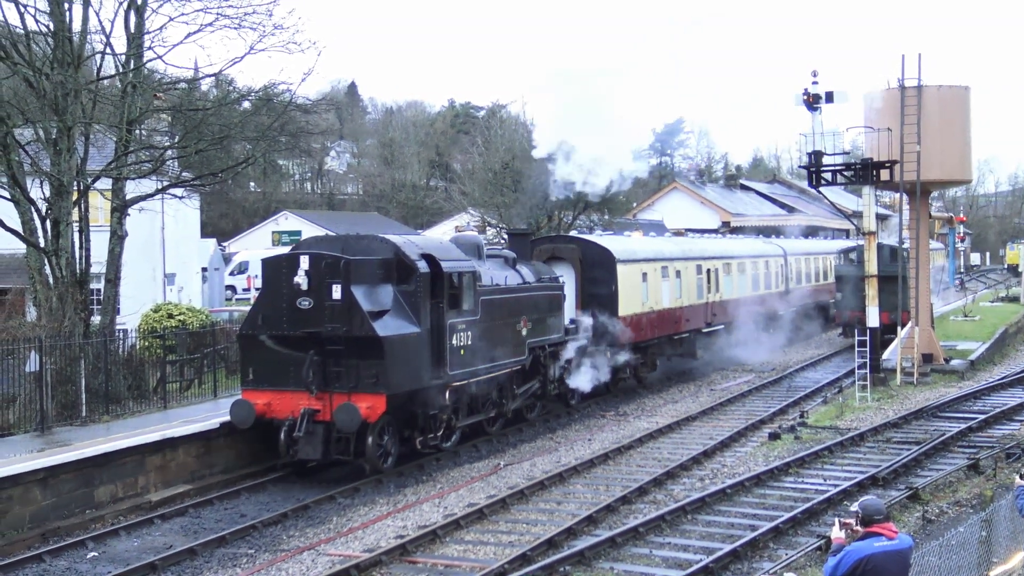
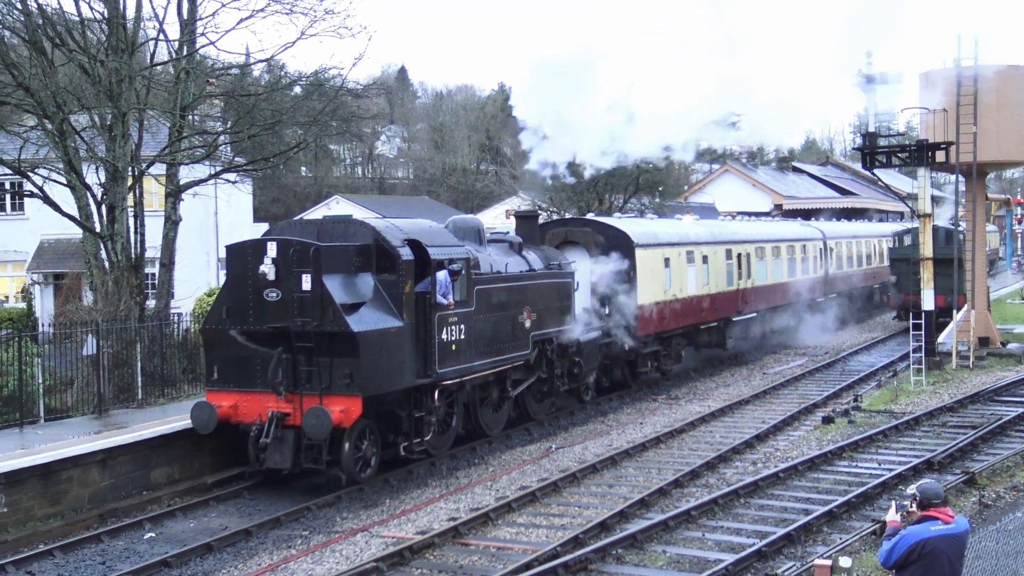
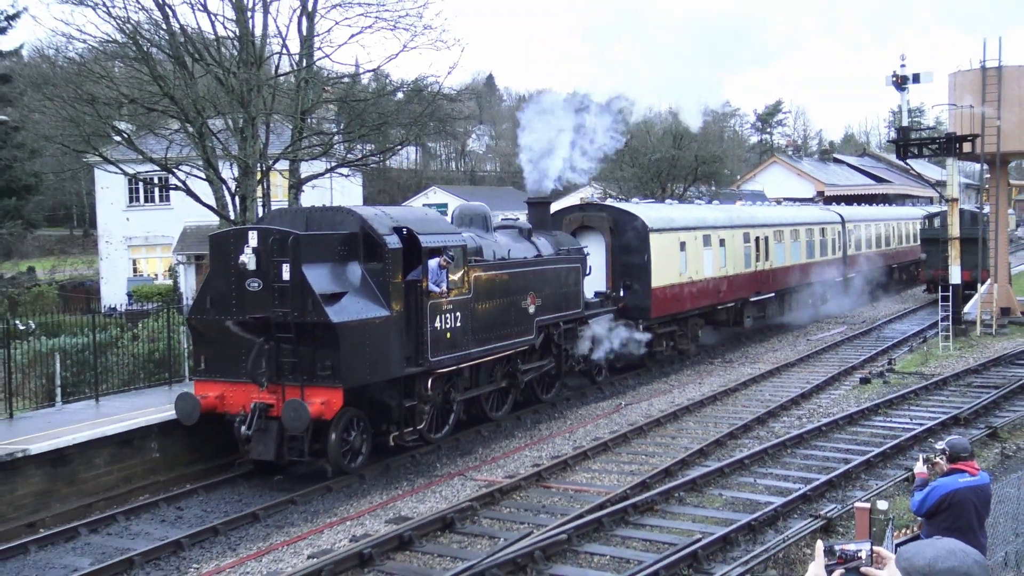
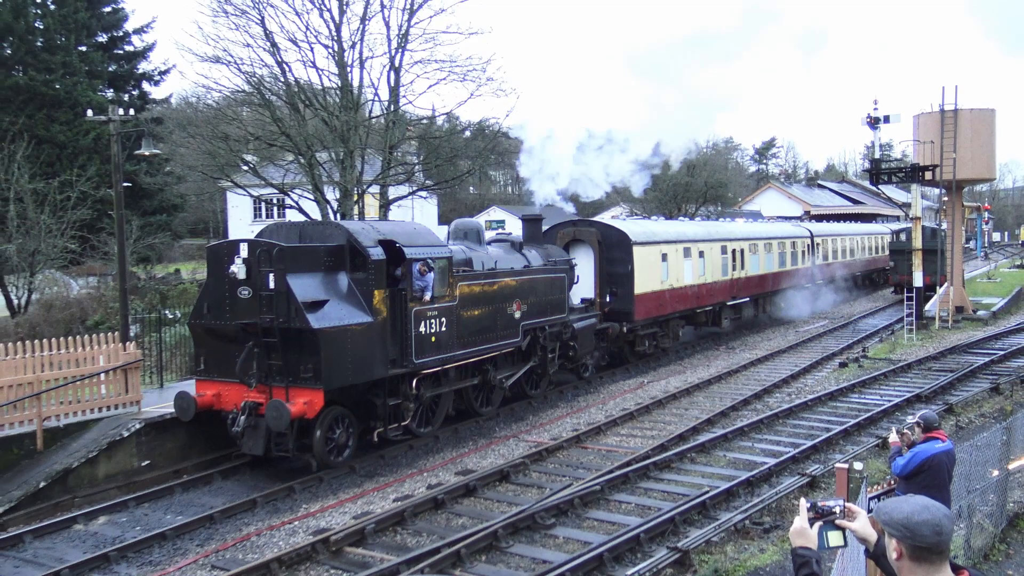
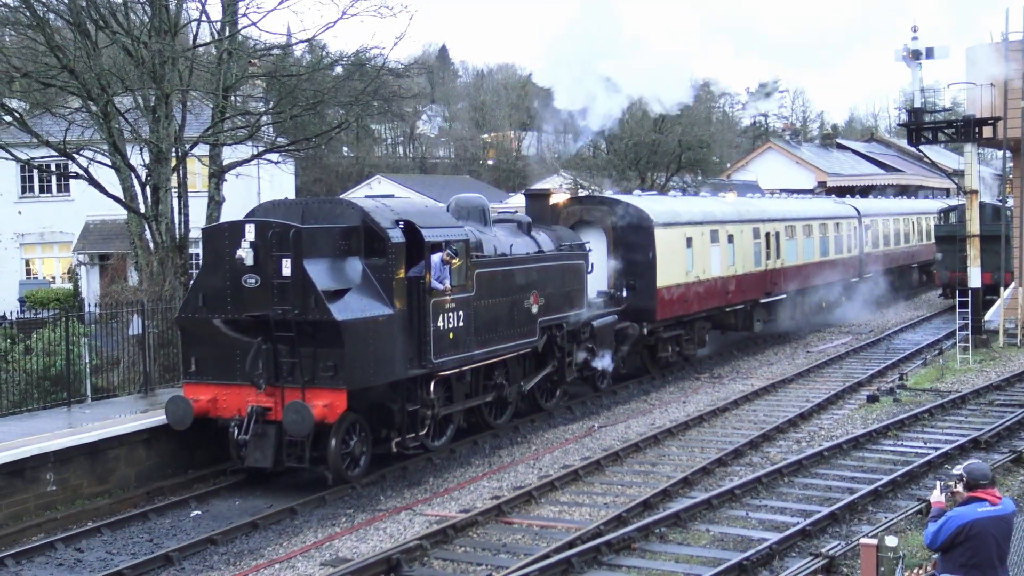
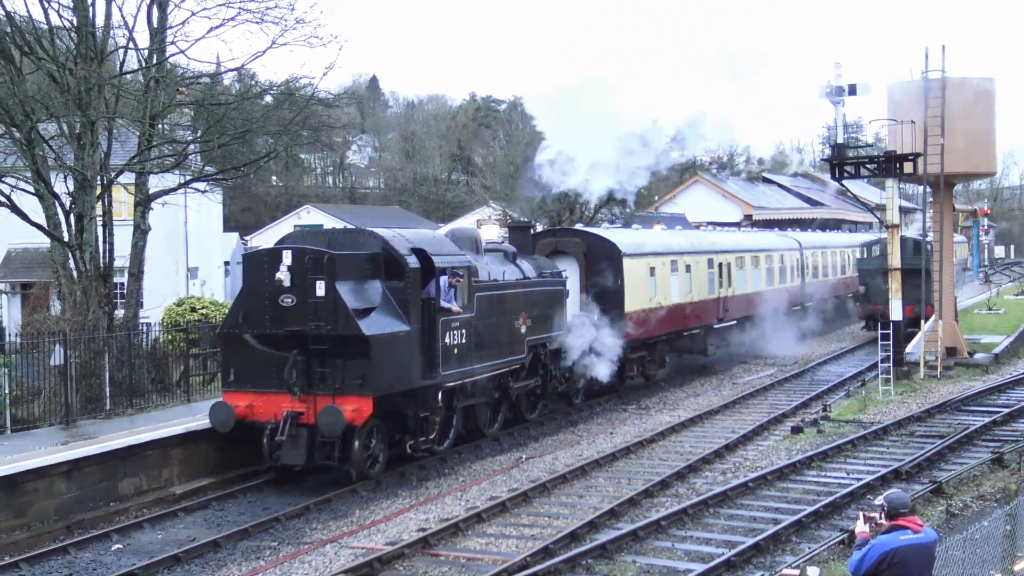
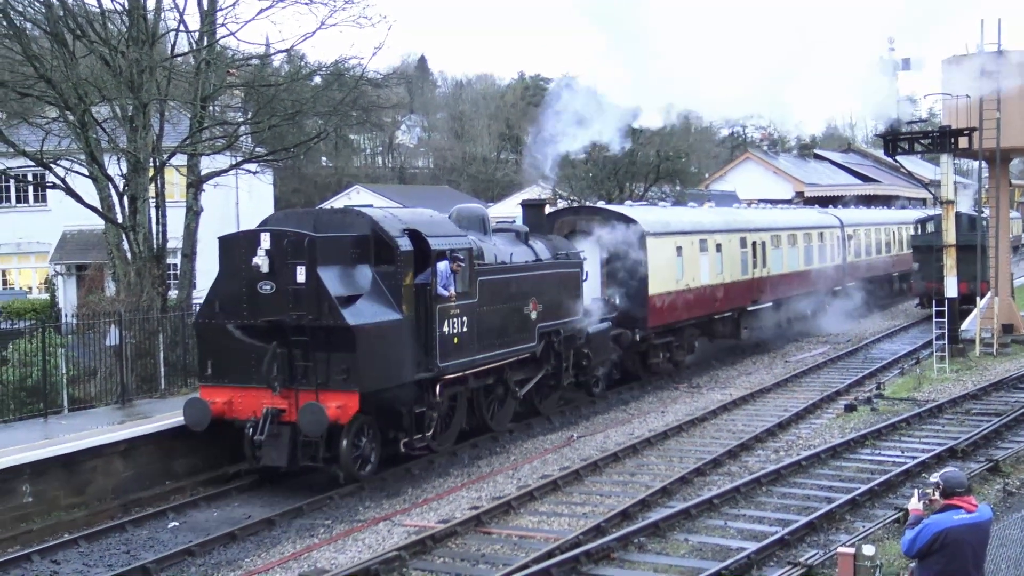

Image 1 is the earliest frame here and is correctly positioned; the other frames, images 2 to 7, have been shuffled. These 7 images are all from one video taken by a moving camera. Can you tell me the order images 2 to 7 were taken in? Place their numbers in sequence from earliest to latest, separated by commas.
6, 2, 7, 5, 3, 4
